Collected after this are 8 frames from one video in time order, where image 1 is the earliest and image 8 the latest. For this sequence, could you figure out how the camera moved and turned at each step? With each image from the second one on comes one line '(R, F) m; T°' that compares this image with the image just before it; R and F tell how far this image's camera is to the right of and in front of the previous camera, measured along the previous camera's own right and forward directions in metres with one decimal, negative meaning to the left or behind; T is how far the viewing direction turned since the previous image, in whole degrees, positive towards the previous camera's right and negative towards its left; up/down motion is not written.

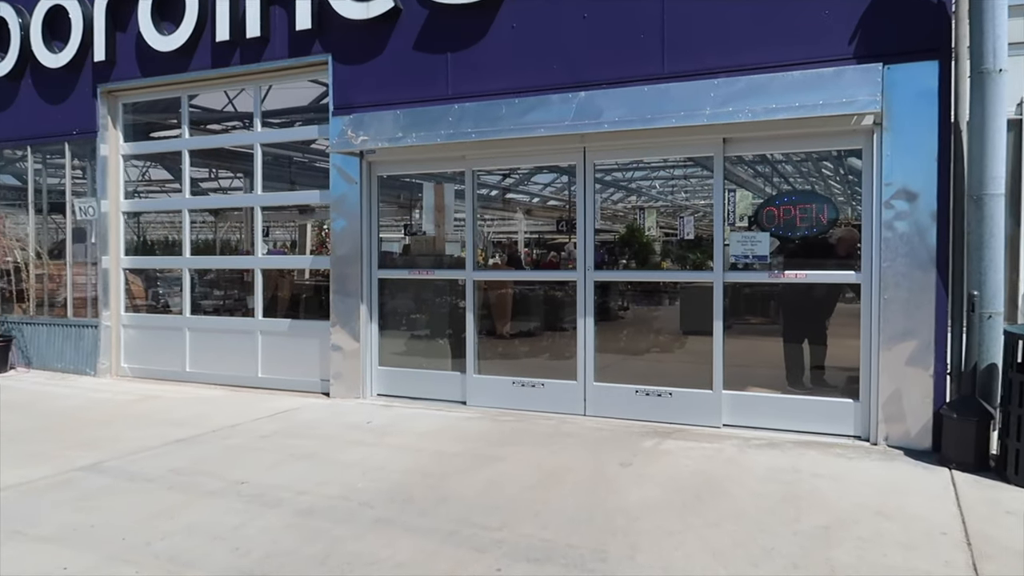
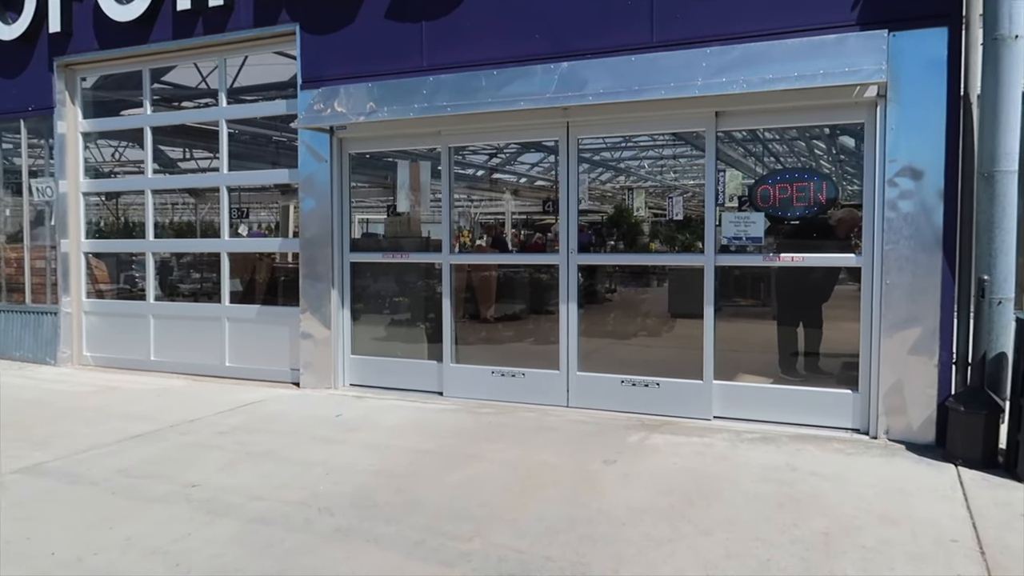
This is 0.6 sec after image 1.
(+0.1, +0.4) m; +1°
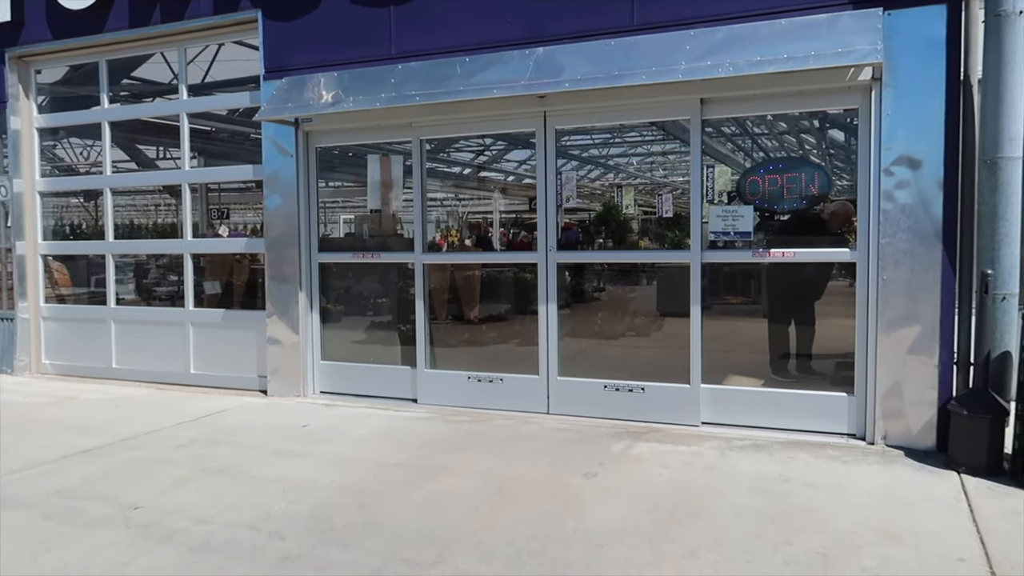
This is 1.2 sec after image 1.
(+0.1, +0.4) m; +1°
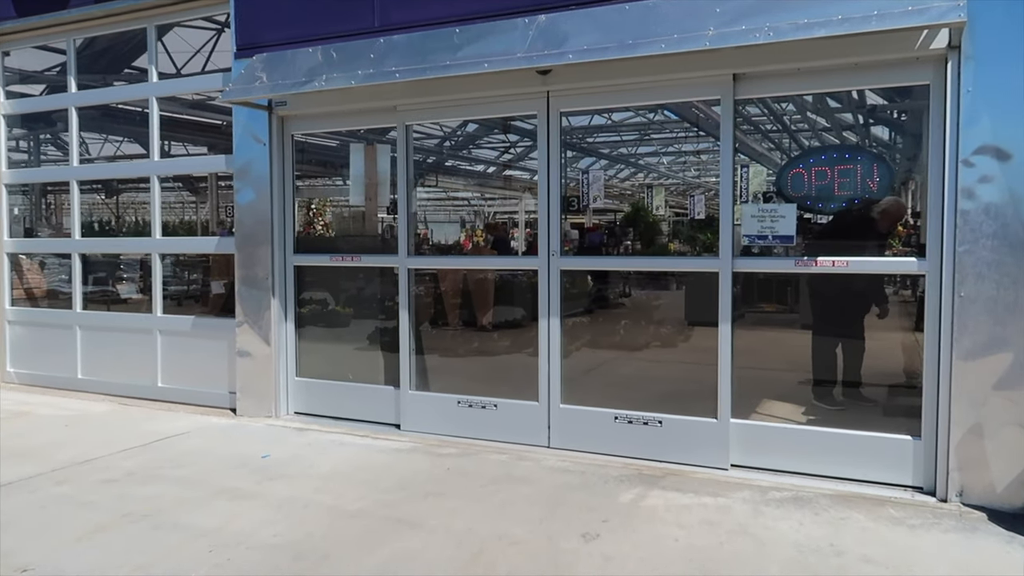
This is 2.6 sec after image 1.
(+0.2, +0.9) m; -2°
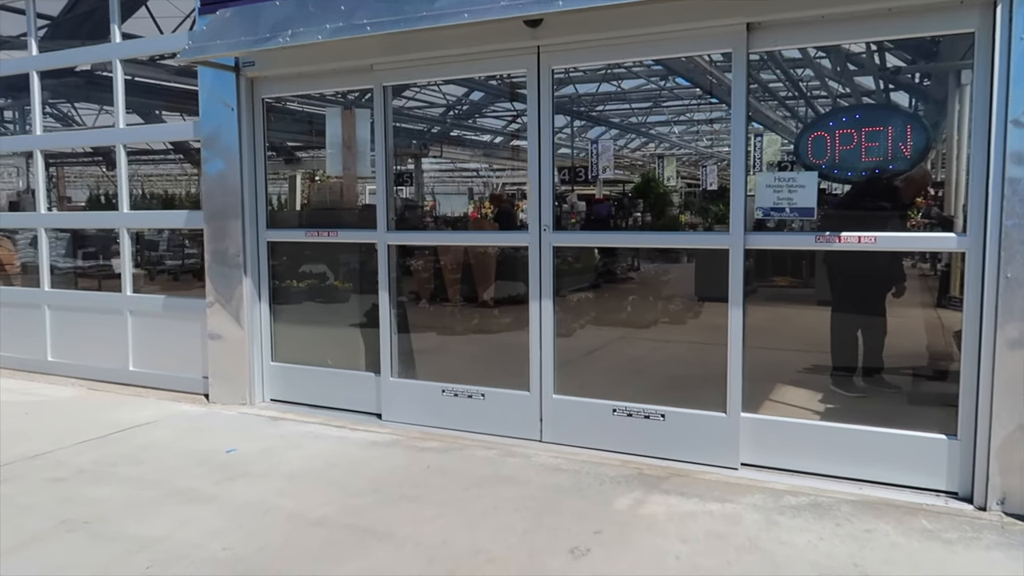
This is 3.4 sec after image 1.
(+0.1, +0.5) m; -1°
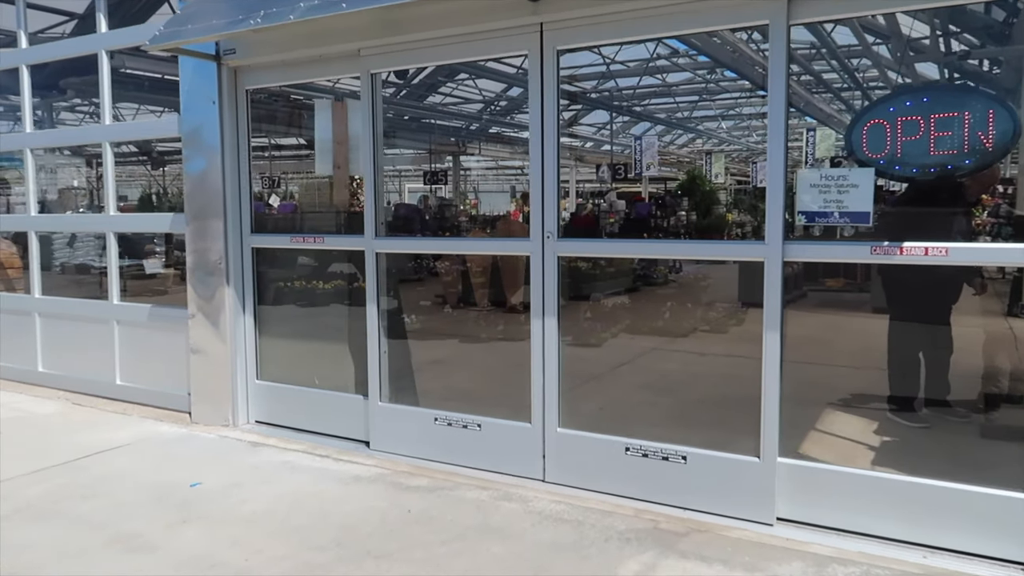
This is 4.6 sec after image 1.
(+0.3, +0.6) m; -4°
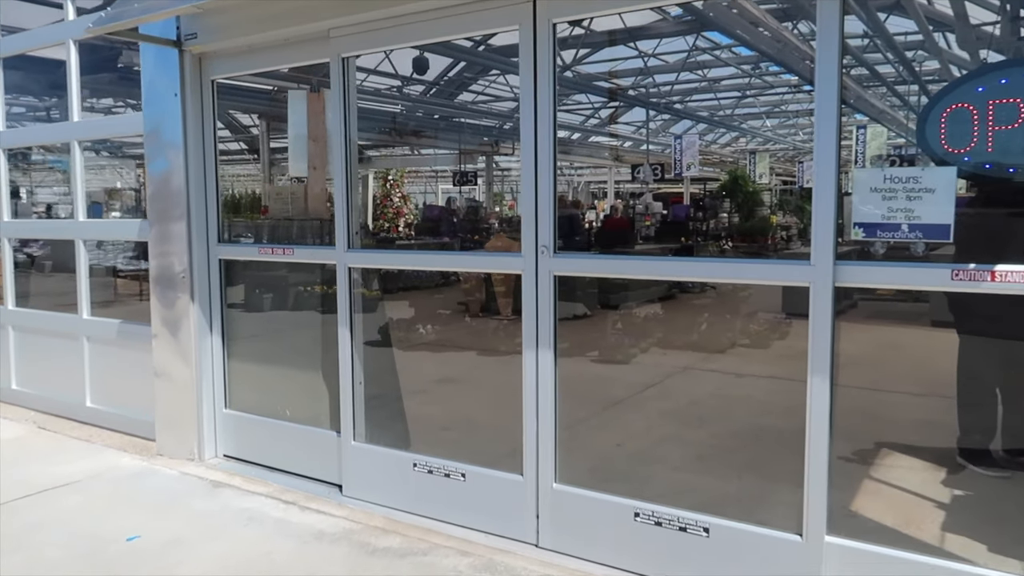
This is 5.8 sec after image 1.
(+0.2, +0.7) m; -3°
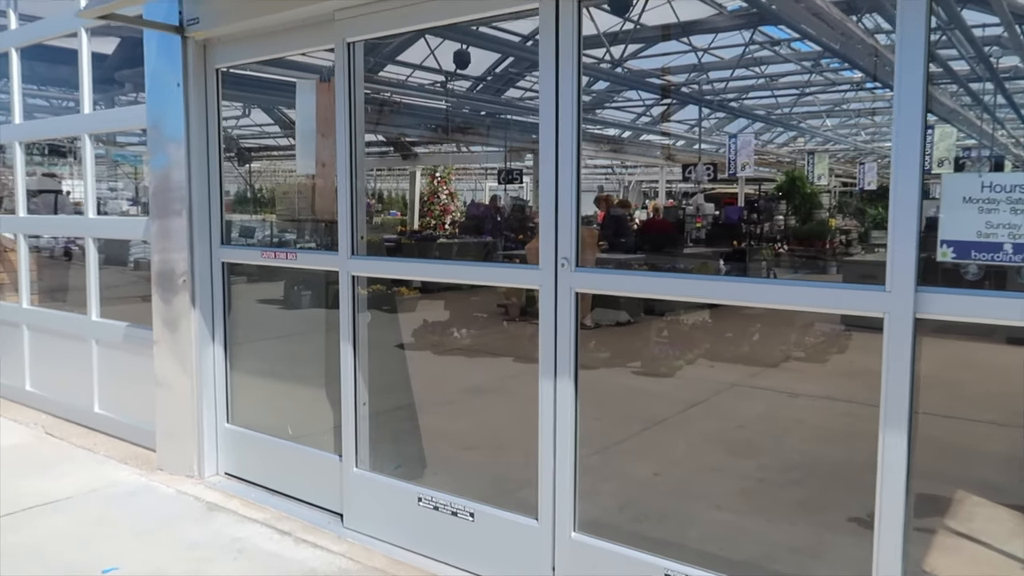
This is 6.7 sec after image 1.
(+0.1, +0.4) m; -4°
